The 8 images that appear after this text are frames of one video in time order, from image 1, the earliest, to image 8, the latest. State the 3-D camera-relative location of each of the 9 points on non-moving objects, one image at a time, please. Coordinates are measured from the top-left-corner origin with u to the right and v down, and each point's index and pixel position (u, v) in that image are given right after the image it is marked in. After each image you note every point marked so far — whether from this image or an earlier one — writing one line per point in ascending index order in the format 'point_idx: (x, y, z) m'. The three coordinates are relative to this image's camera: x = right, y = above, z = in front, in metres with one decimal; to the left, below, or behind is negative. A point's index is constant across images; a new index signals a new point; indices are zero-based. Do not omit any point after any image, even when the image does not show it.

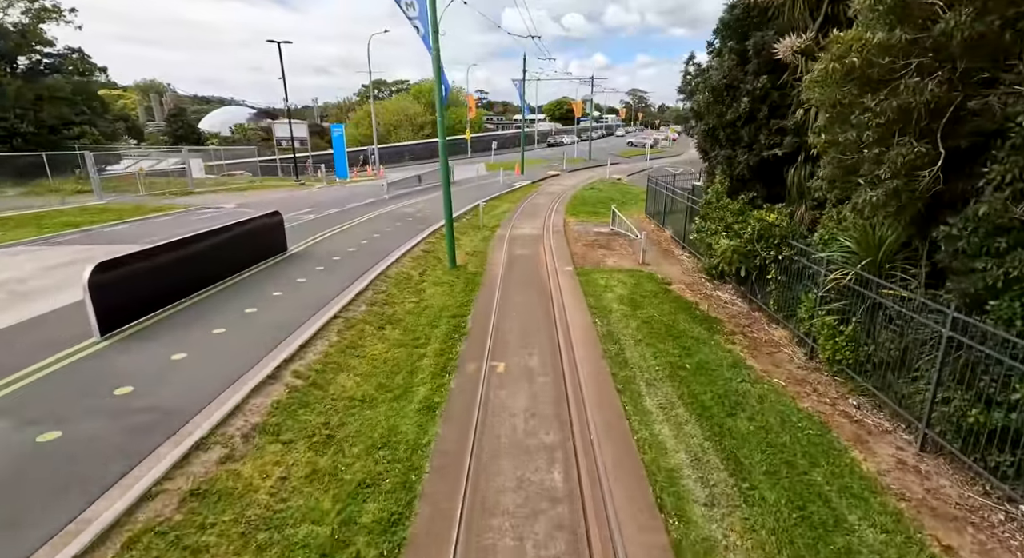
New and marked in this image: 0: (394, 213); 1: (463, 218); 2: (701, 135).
0: (-4.4, +2.3, +19.6) m
1: (-1.8, +2.0, +18.8) m
2: (+4.1, +3.2, +11.6) m
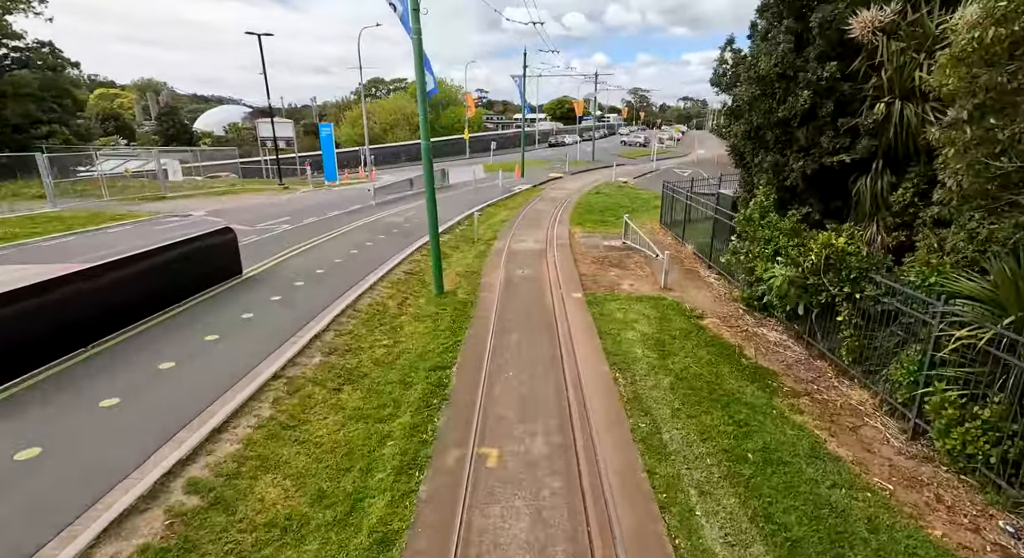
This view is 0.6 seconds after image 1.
0: (-4.4, +1.8, +17.6) m
1: (-1.9, +1.5, +16.7) m
2: (+4.1, +2.6, +9.6) m
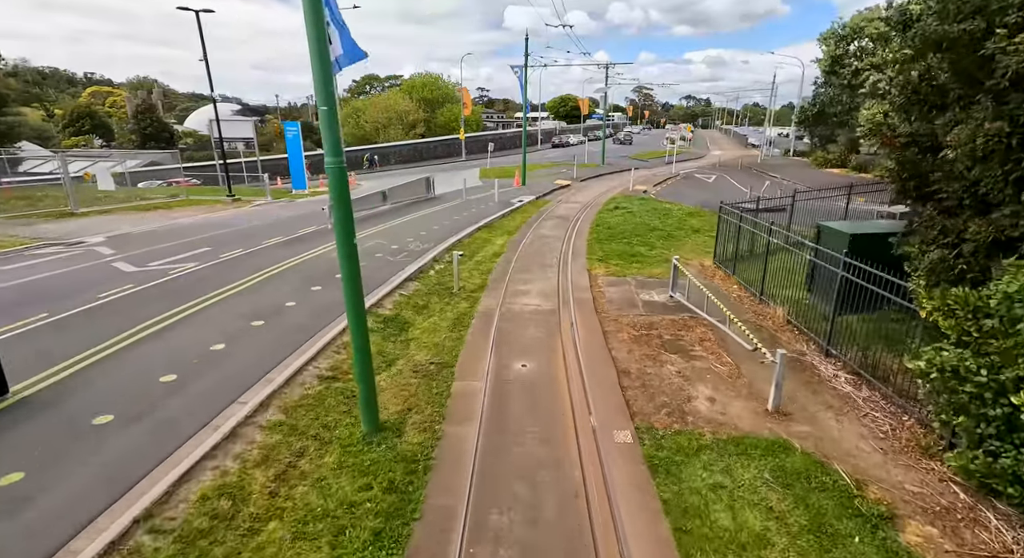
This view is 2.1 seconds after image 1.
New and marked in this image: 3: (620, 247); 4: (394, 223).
0: (-4.5, +0.4, +12.7) m
1: (-1.9, +0.1, +11.8) m
2: (+4.0, +1.2, +4.7) m
3: (+3.0, +0.9, +15.0) m
4: (-4.1, +1.9, +18.2) m
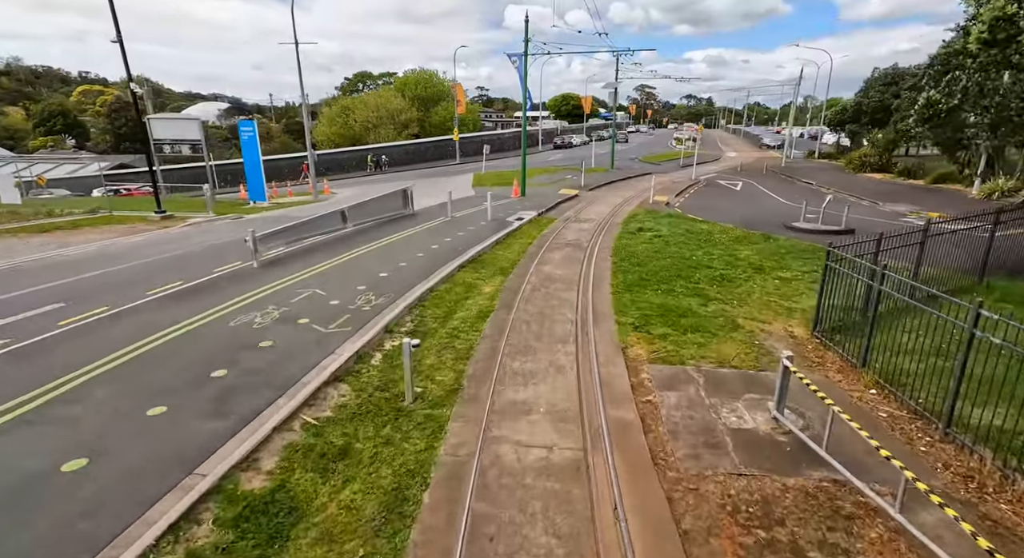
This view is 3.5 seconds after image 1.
0: (-4.6, -0.9, +8.2) m
1: (-2.0, -1.2, +7.3) m
2: (+3.9, -0.1, +0.2) m
3: (+2.9, -0.4, +10.5) m
4: (-4.2, +0.6, +13.7) m
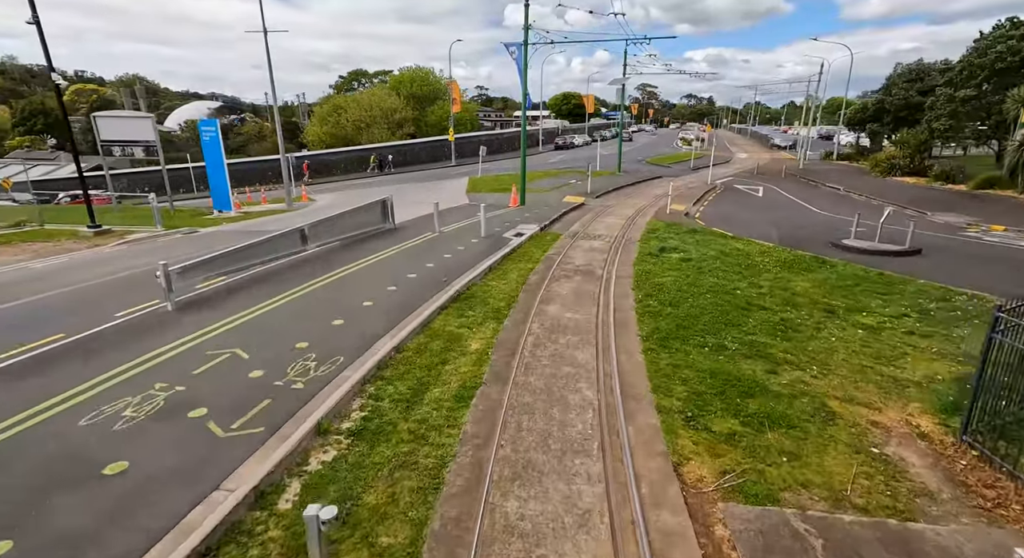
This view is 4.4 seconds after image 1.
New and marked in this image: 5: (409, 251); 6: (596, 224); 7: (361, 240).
0: (-4.7, -1.7, +5.3) m
1: (-2.1, -2.0, +4.4) m
2: (+3.9, -0.9, -2.7) m
3: (+2.8, -1.2, +7.6) m
4: (-4.2, -0.2, +10.8) m
5: (-2.8, +0.8, +14.5) m
6: (+2.9, +1.9, +18.4) m
7: (-4.5, +1.1, +15.7) m
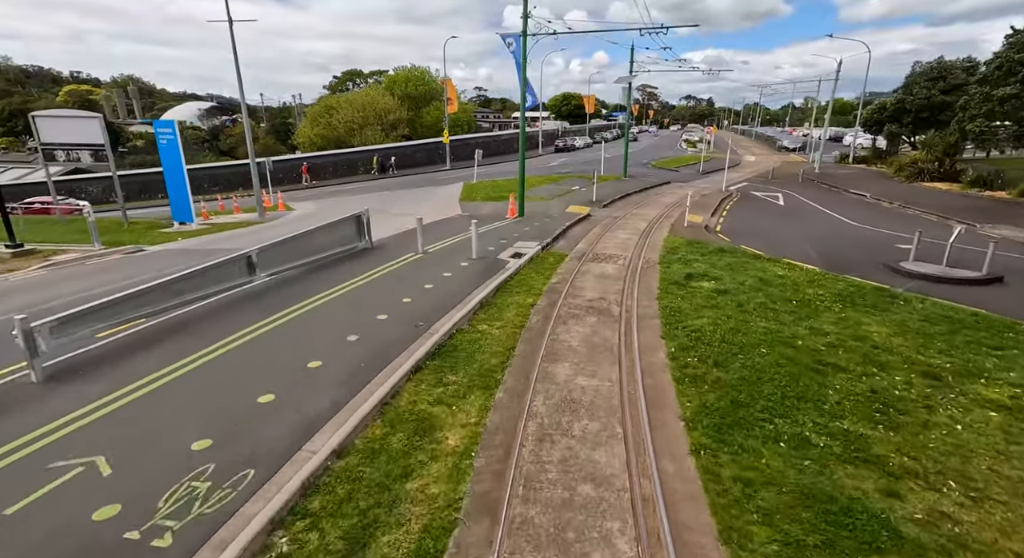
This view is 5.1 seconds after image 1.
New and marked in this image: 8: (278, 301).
0: (-4.7, -2.4, +2.8) m
1: (-2.2, -2.7, +1.9) m
2: (+3.8, -1.6, -5.2) m
3: (+2.8, -1.9, +5.1) m
4: (-4.3, -0.9, +8.3) m
5: (-2.9, 0.0, +12.0) m
6: (+2.8, +1.2, +15.9) m
7: (-4.6, +0.4, +13.2) m
8: (-4.6, -0.4, +10.4) m
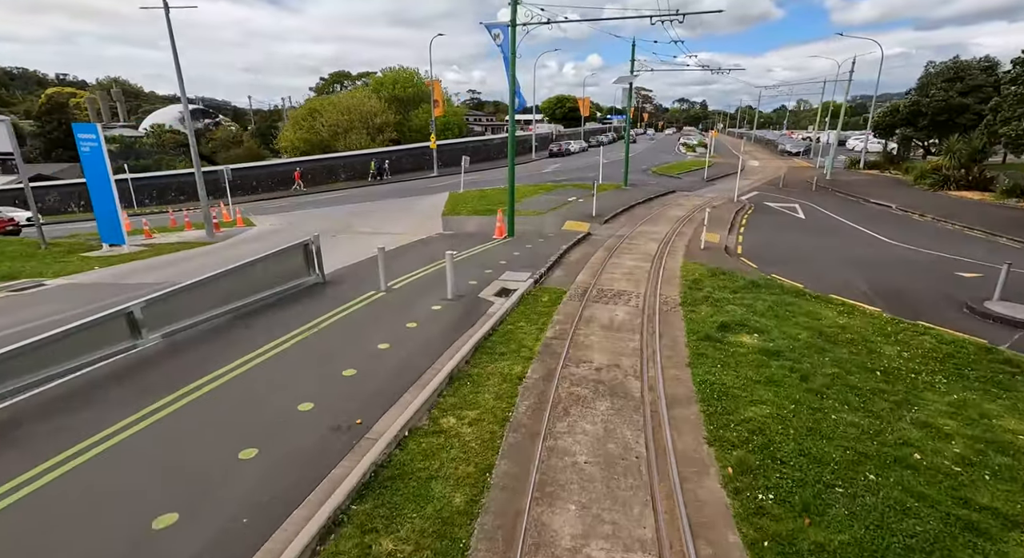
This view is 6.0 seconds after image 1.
0: (-4.9, -3.3, -0.1) m
1: (-2.3, -3.6, -0.9) m
2: (+3.7, -2.4, -8.0) m
3: (+2.6, -2.8, +2.3) m
4: (-4.6, -1.9, +5.4) m
5: (-3.2, -0.9, +9.2) m
6: (+2.5, +0.2, +13.1) m
7: (-4.9, -0.5, +10.3) m
8: (-4.8, -1.3, +7.5) m
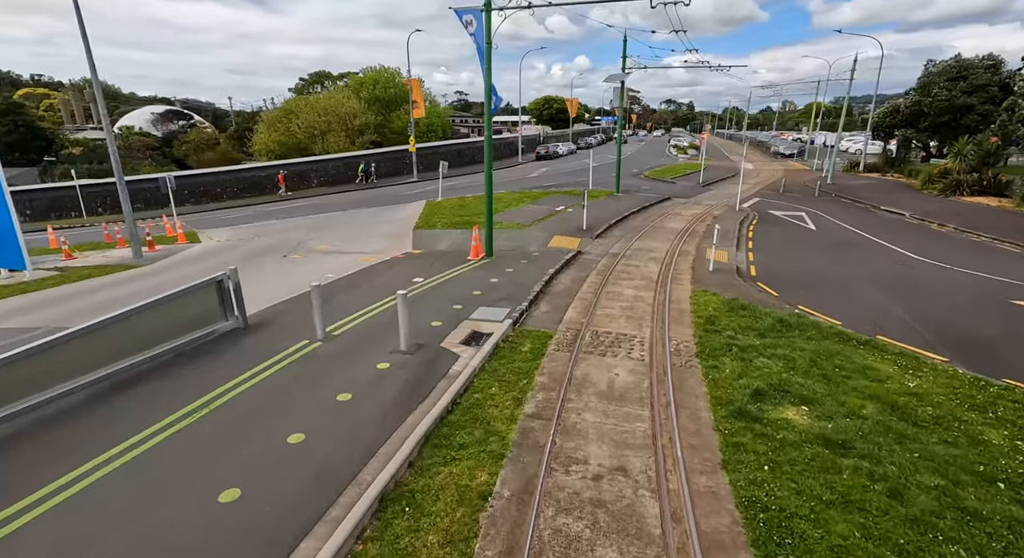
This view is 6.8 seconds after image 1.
0: (-5.1, -4.1, -2.7) m
1: (-2.6, -4.3, -3.4) m
2: (+3.6, -3.1, -10.4) m
3: (+2.3, -3.5, -0.1) m
4: (-4.9, -2.6, +2.8) m
5: (-3.6, -1.7, +6.7) m
6: (+2.0, -0.5, +10.7) m
7: (-5.3, -1.3, +7.8) m
8: (-5.2, -2.1, +5.0) m
